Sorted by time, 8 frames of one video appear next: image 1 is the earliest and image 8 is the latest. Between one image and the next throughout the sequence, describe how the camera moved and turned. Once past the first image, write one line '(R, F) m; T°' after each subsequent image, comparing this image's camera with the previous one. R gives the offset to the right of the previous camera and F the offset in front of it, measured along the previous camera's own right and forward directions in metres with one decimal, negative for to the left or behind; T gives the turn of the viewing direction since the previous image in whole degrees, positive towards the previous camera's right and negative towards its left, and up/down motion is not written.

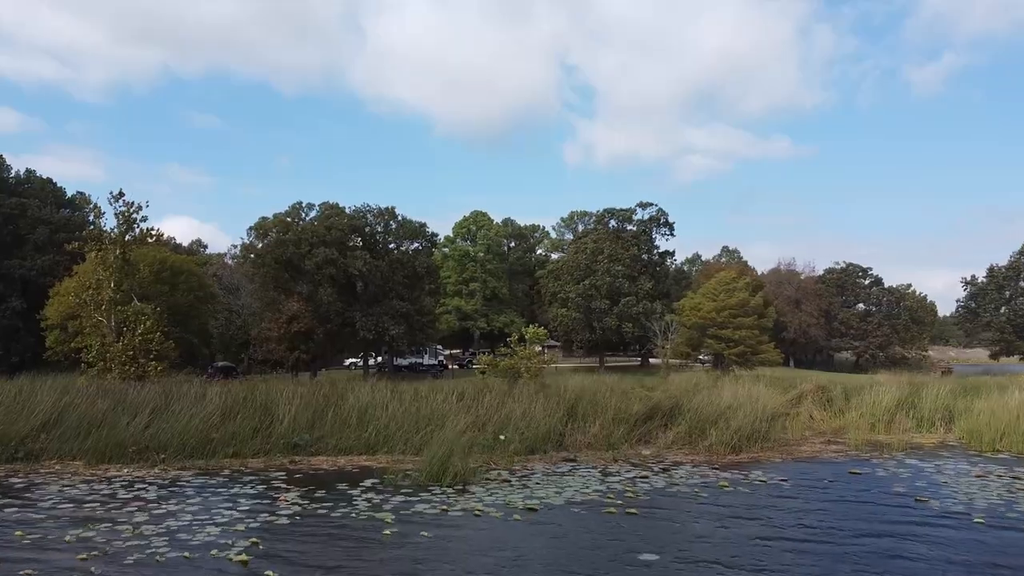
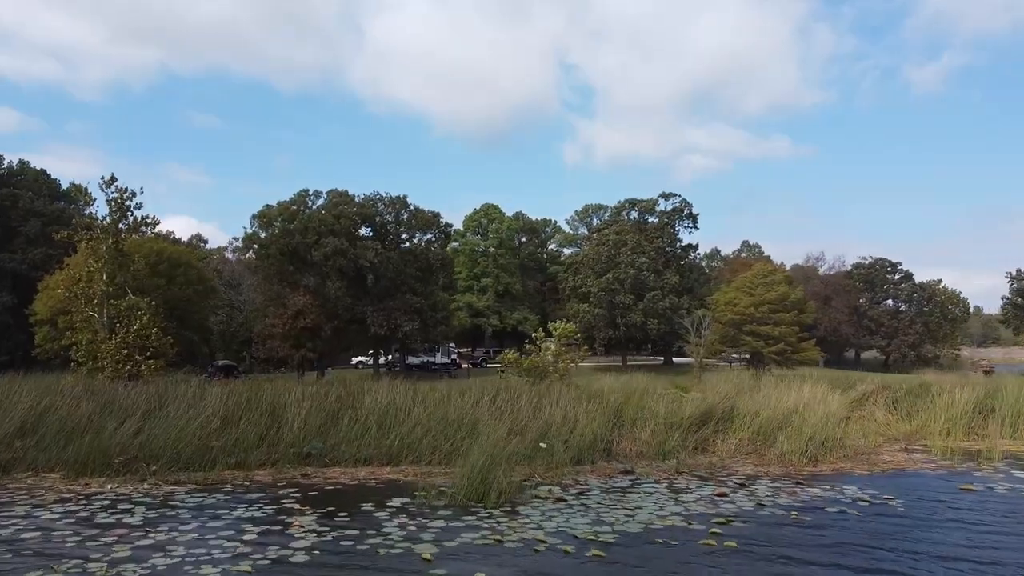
(-0.4, +1.4) m; 0°
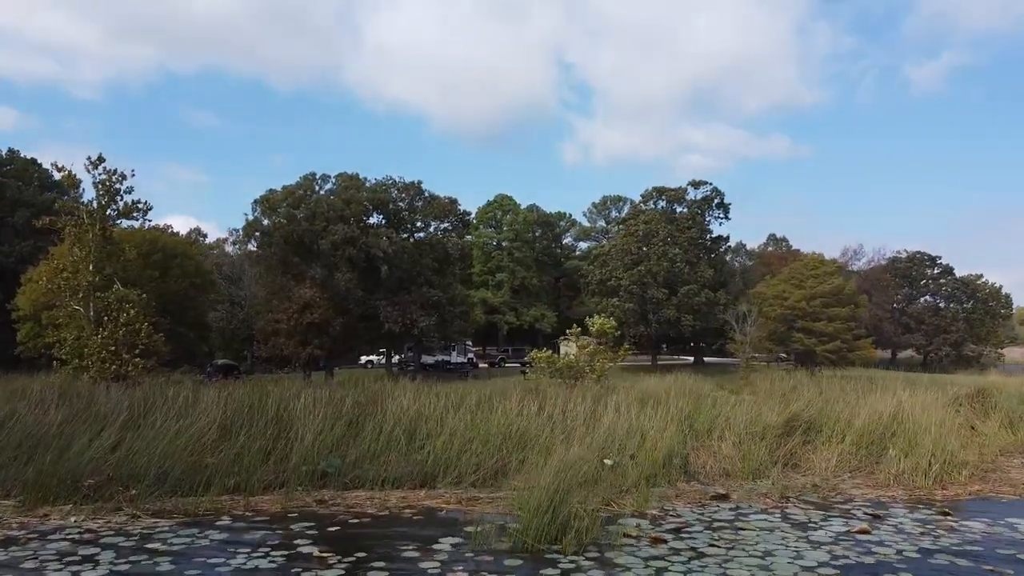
(-0.5, +1.7) m; 0°
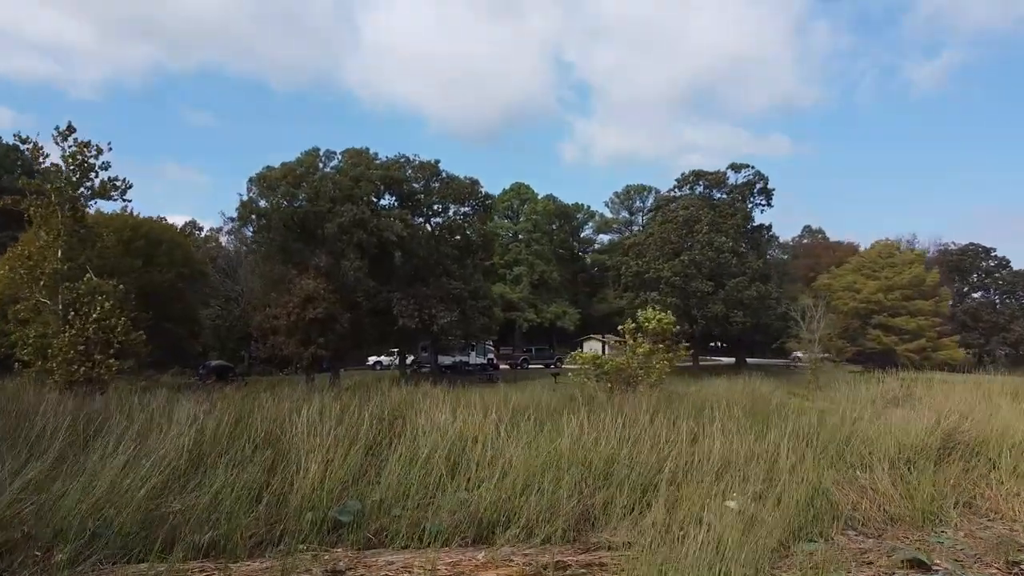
(-0.5, +2.2) m; 0°
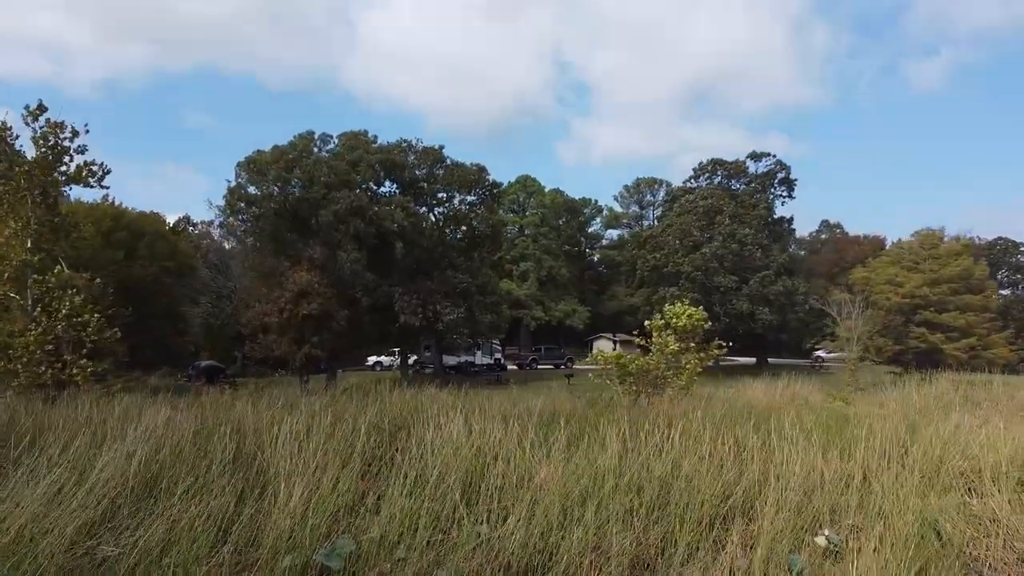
(-0.2, +1.2) m; 0°
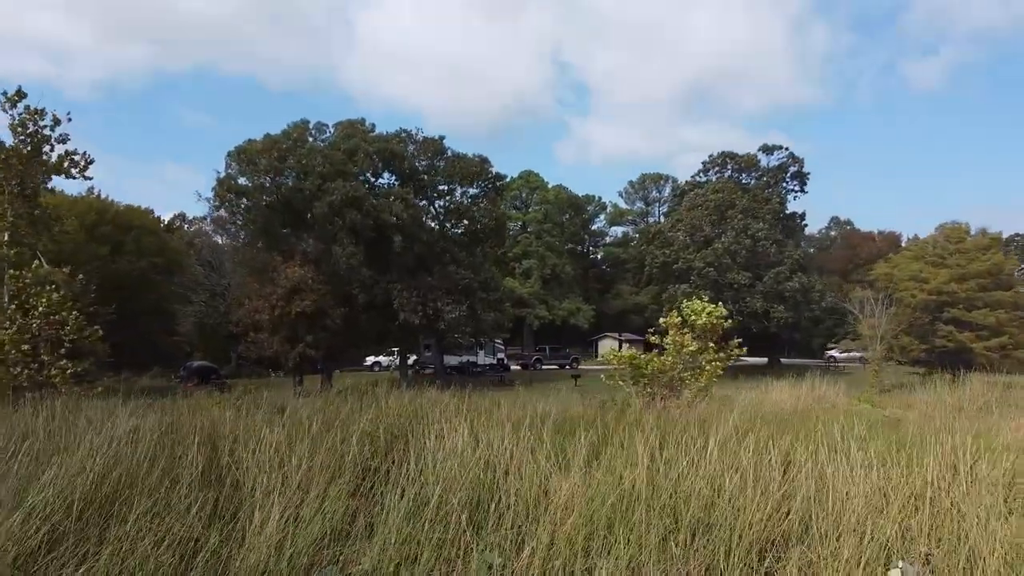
(-0.1, +0.7) m; 0°
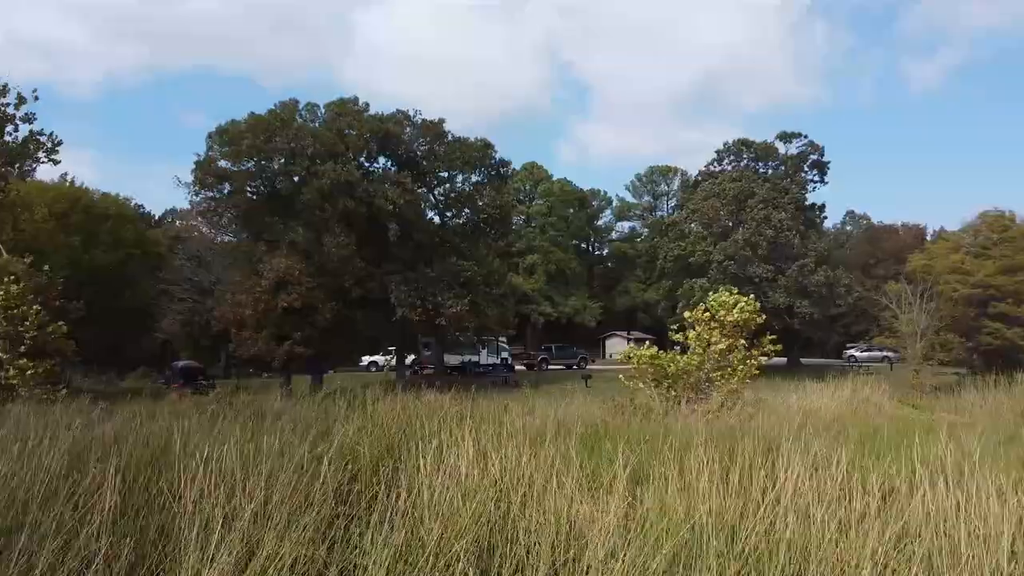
(-0.1, +1.1) m; 0°
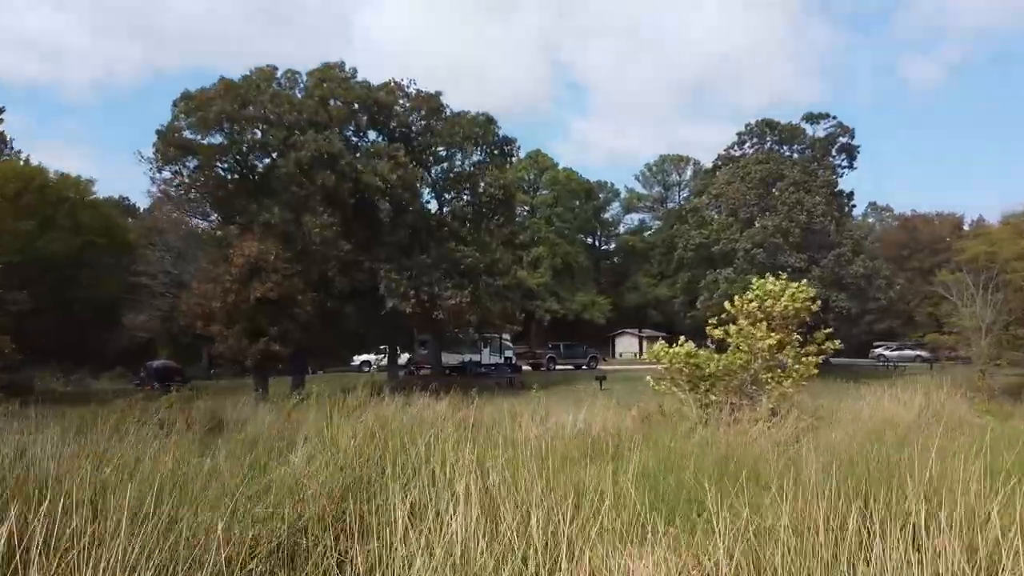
(-0.1, +1.5) m; 0°
